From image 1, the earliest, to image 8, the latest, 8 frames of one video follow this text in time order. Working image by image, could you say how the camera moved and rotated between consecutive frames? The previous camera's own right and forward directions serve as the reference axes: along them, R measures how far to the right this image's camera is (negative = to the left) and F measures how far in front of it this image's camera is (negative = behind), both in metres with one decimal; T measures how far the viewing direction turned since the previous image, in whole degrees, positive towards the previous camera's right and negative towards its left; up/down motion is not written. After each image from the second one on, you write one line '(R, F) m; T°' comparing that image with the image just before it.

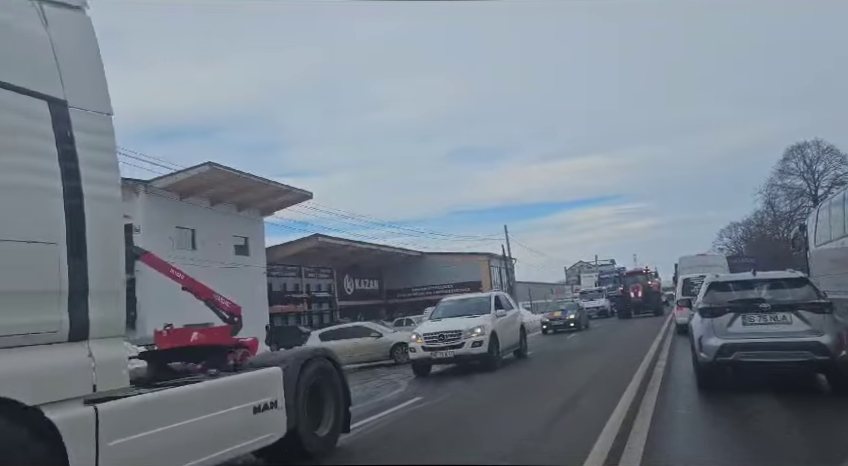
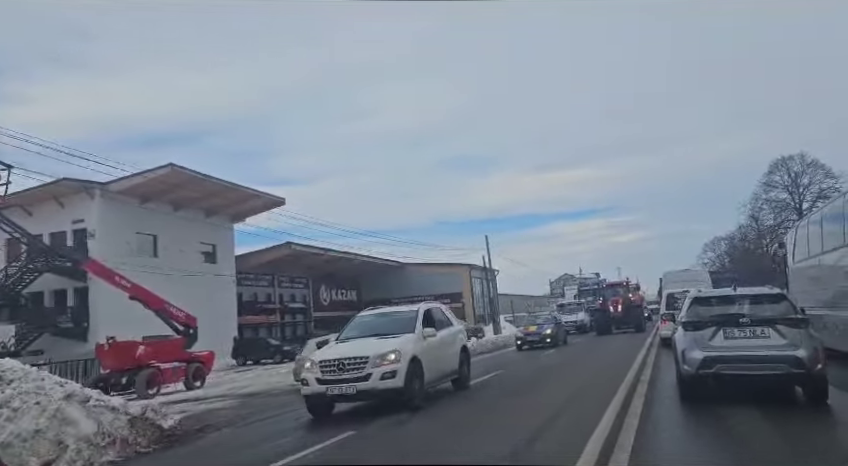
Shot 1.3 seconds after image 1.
(+0.3, +0.7) m; +1°
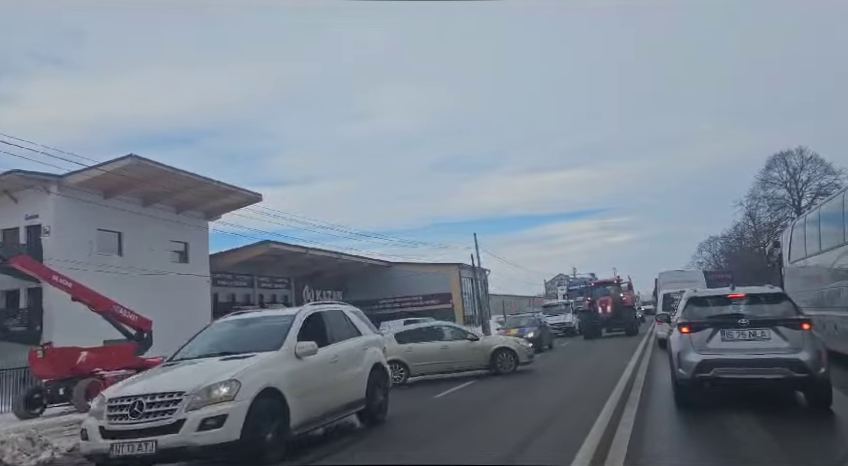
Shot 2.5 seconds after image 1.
(+0.4, +0.9) m; 0°
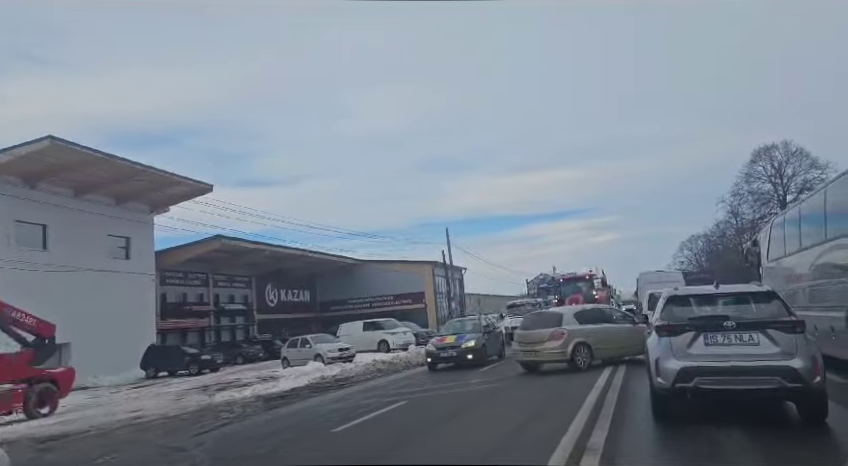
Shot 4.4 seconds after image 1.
(+0.5, +1.3) m; +2°
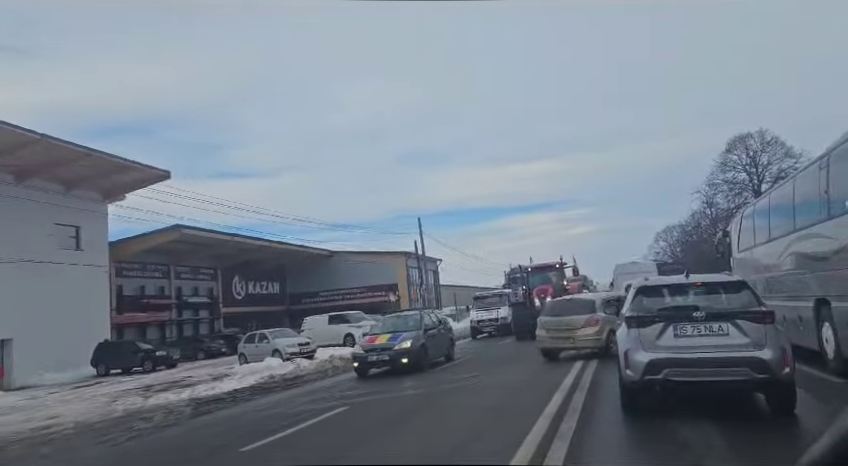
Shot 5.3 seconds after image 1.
(+0.2, +0.6) m; +2°
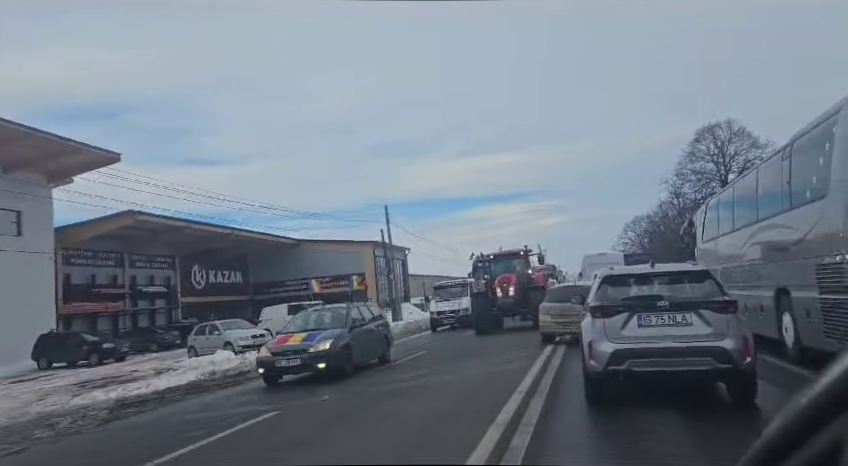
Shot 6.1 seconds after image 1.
(+0.2, +0.5) m; +3°
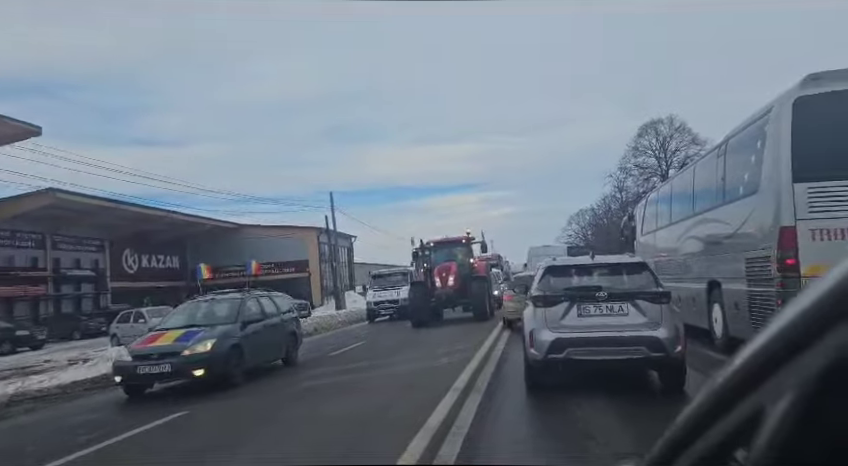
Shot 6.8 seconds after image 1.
(+0.1, +0.3) m; +5°
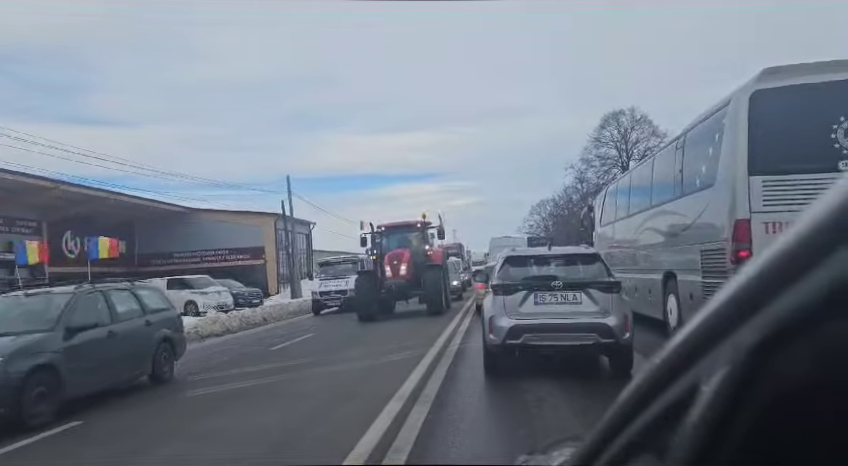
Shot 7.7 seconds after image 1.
(+0.1, +0.5) m; +3°
